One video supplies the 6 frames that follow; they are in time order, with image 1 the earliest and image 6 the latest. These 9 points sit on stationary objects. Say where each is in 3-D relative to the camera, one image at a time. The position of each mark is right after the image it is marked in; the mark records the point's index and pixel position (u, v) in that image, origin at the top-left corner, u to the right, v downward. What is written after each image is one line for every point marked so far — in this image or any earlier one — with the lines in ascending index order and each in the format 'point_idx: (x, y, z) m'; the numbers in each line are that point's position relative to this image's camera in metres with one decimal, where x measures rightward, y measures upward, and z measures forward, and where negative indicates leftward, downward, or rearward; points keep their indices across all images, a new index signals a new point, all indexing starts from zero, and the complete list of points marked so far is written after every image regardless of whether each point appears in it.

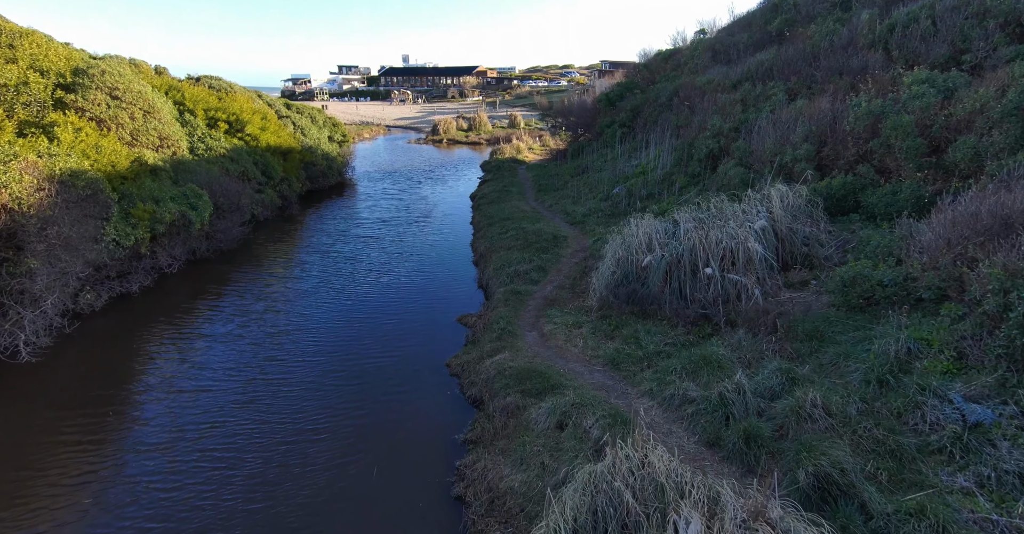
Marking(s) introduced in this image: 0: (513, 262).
0: (+0.1, +0.2, +15.9) m
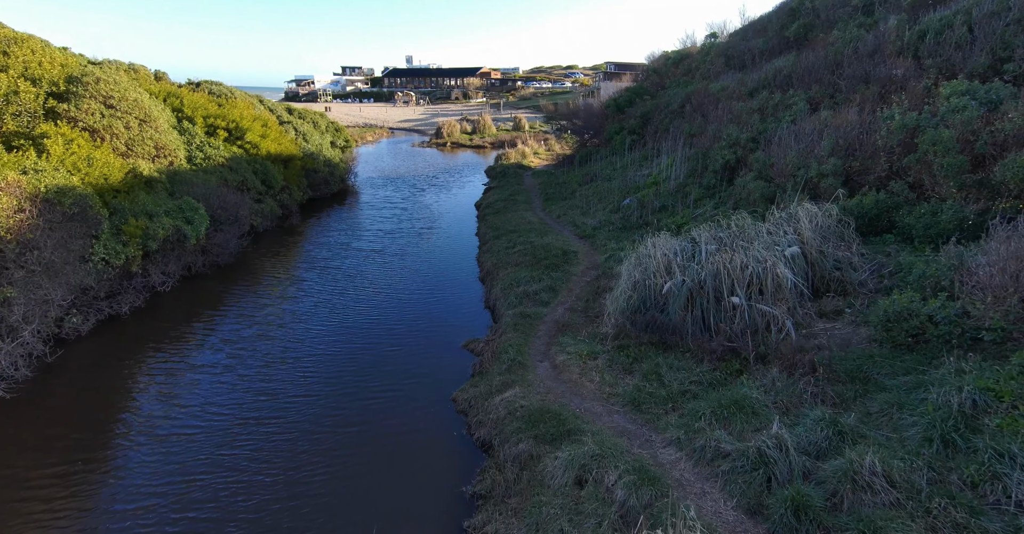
0: (+0.3, -0.3, +15.2) m
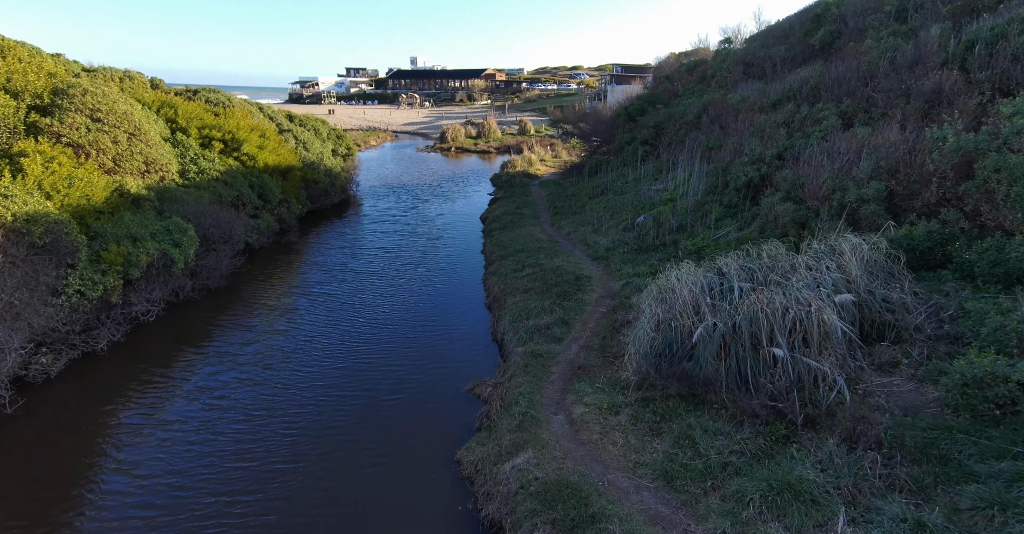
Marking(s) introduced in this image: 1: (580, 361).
0: (+0.5, -1.0, +14.0) m
1: (+1.3, -1.8, +11.5) m
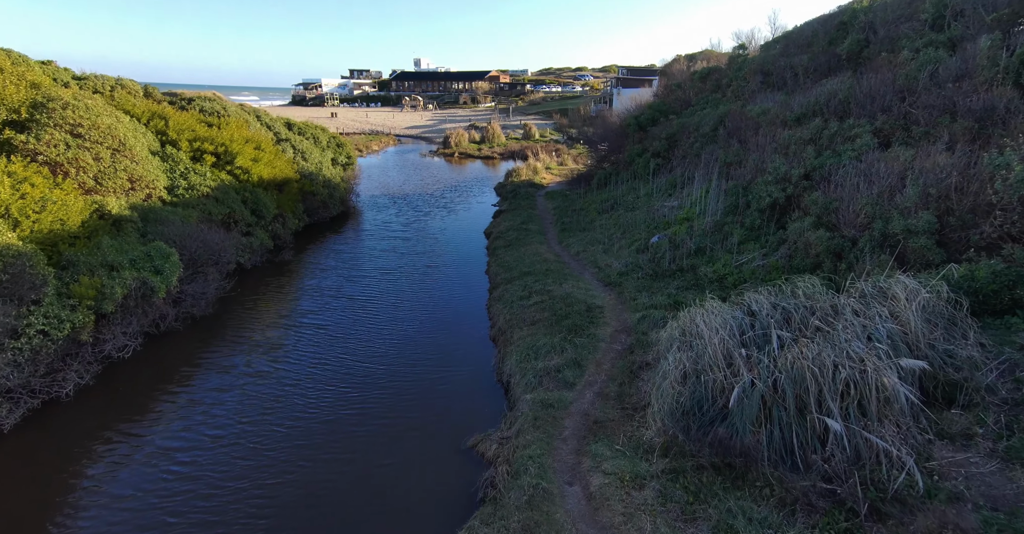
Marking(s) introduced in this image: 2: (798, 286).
0: (+0.6, -1.7, +12.8) m
1: (+1.5, -2.6, +10.3) m
2: (+5.5, -0.3, +11.3) m
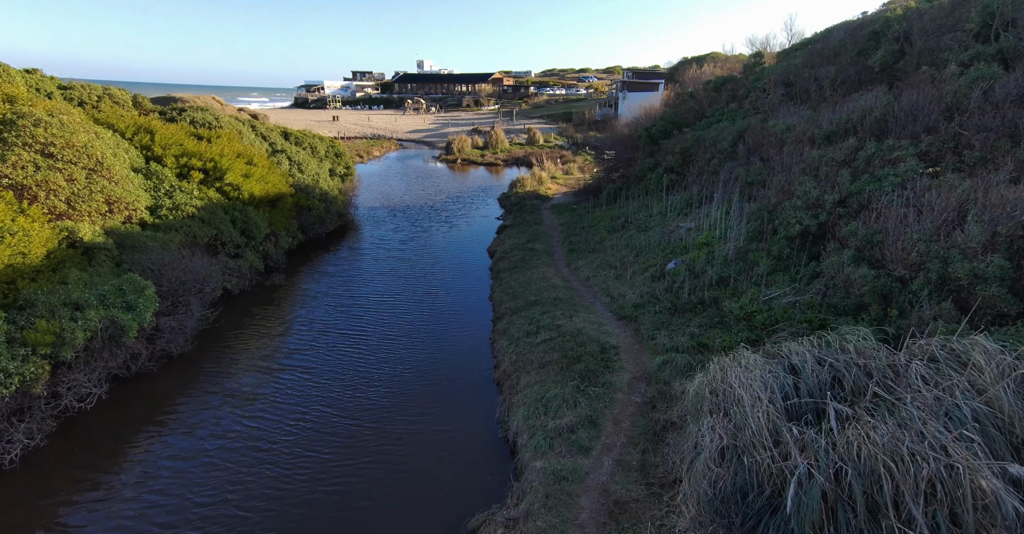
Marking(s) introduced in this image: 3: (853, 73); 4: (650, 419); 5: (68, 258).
0: (+0.8, -2.6, +11.4) m
1: (+1.6, -3.4, +8.9) m
2: (+5.6, -1.1, +9.9) m
3: (+10.5, +6.1, +18.3) m
4: (+2.5, -2.7, +10.4) m
5: (-10.9, +0.2, +14.4) m
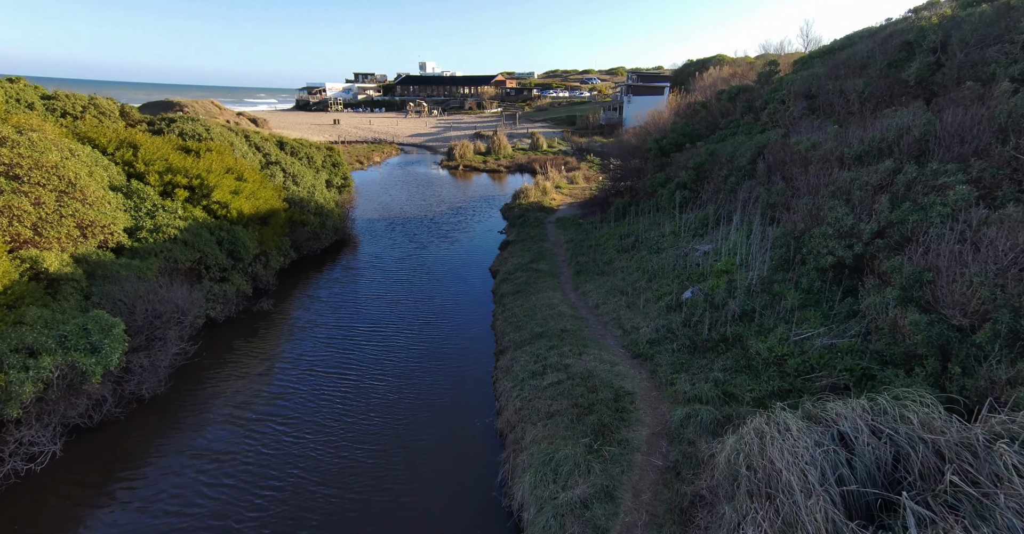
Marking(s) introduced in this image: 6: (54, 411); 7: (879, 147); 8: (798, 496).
0: (+0.9, -3.3, +10.1) m
1: (+1.6, -4.2, +7.5) m
2: (+5.7, -1.9, +8.5) m
3: (+10.6, +5.3, +17.0) m
4: (+2.6, -3.5, +9.1) m
5: (-10.8, -0.6, +13.1) m
6: (-8.8, -2.7, +11.4) m
7: (+9.1, +3.0, +14.6) m
8: (+3.2, -2.7, +6.4) m
